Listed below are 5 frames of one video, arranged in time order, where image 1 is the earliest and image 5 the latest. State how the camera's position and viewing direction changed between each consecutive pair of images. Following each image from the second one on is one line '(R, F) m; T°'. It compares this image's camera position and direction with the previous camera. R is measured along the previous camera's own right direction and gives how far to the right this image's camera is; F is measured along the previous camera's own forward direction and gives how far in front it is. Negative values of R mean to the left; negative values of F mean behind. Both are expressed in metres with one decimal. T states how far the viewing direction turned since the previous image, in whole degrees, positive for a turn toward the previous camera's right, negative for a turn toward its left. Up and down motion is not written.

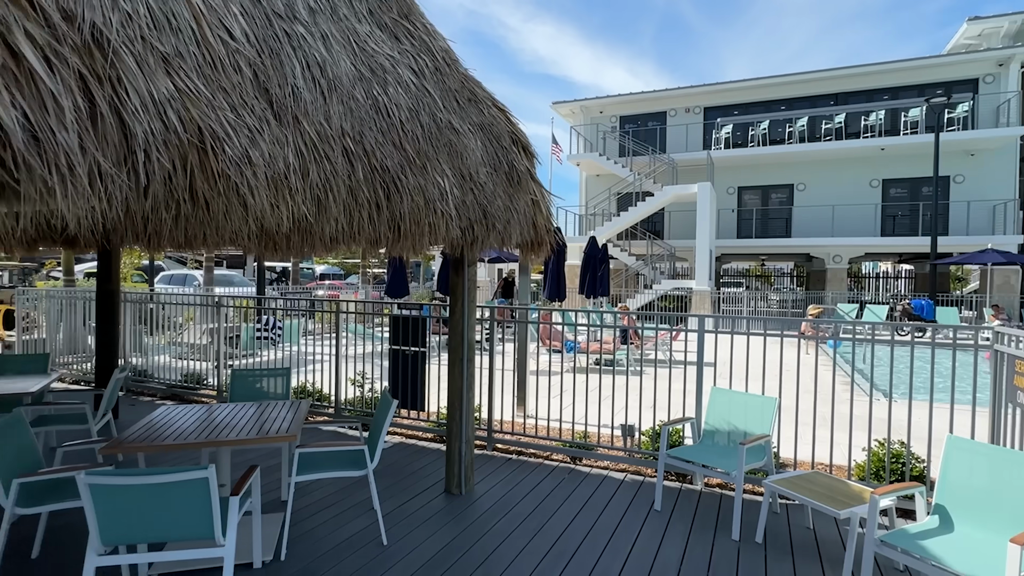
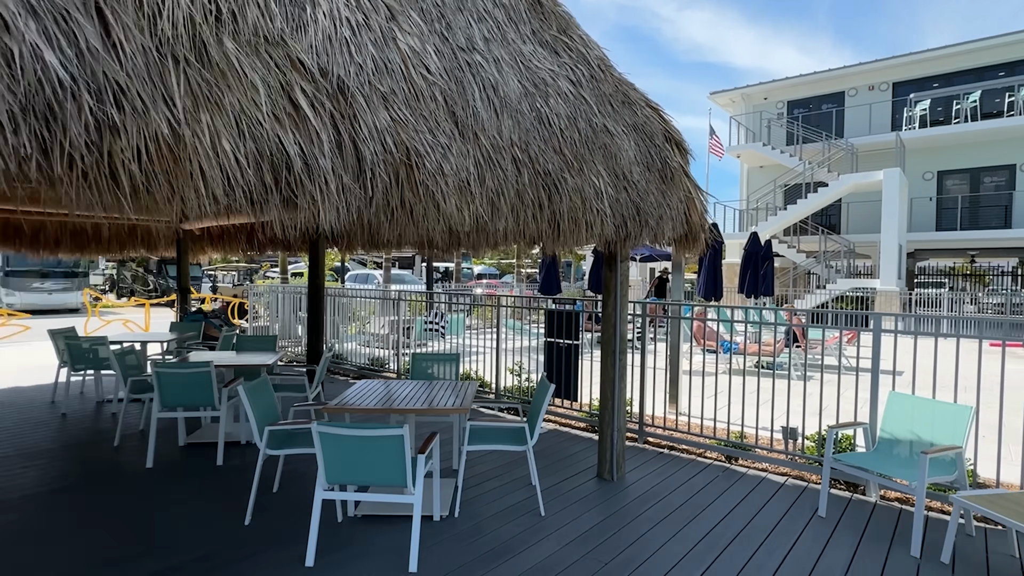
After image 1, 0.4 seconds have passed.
(0.0, -0.3) m; -16°
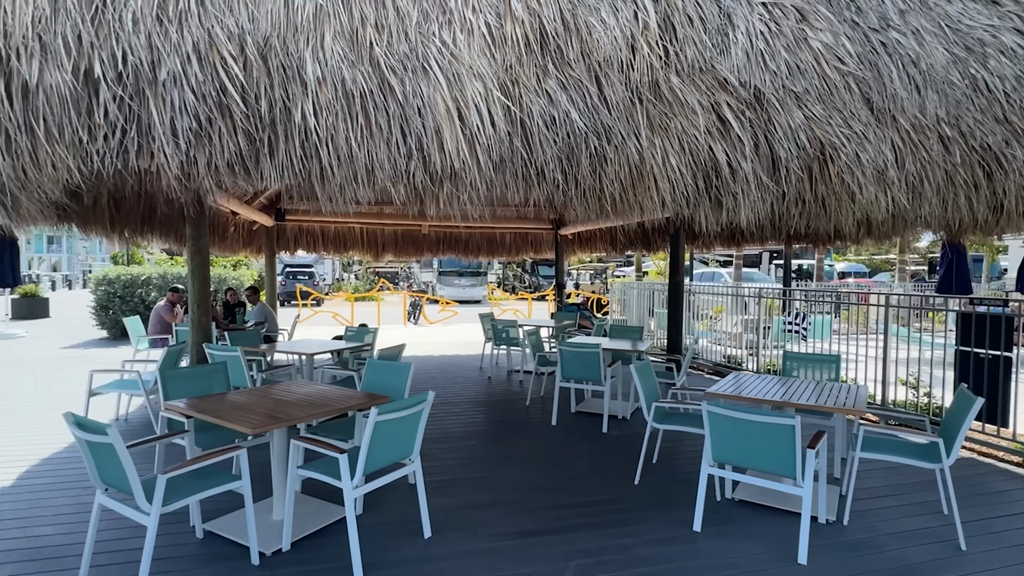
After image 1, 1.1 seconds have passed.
(-0.2, -0.4) m; -34°
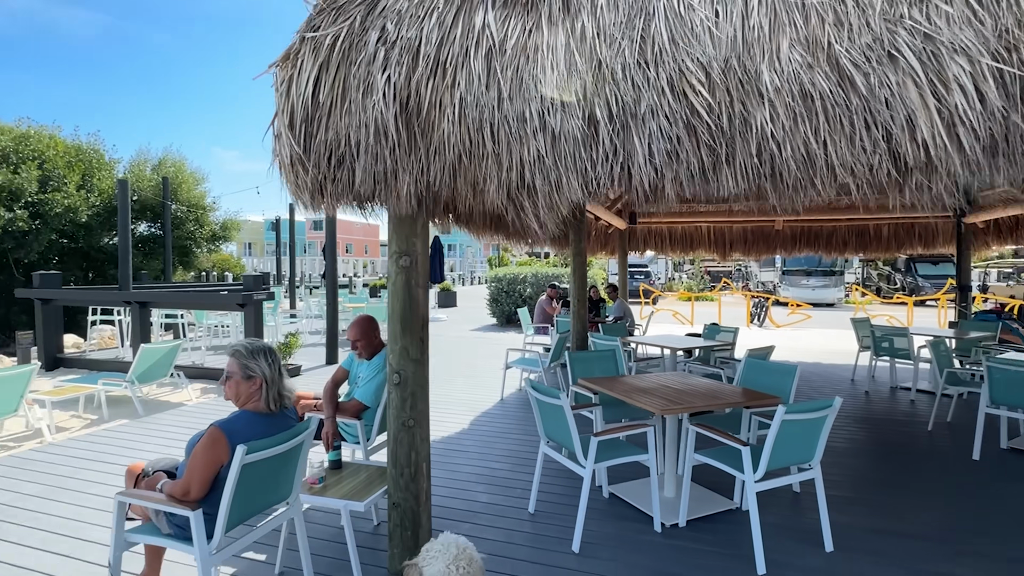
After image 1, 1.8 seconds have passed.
(-0.4, -0.3) m; -33°
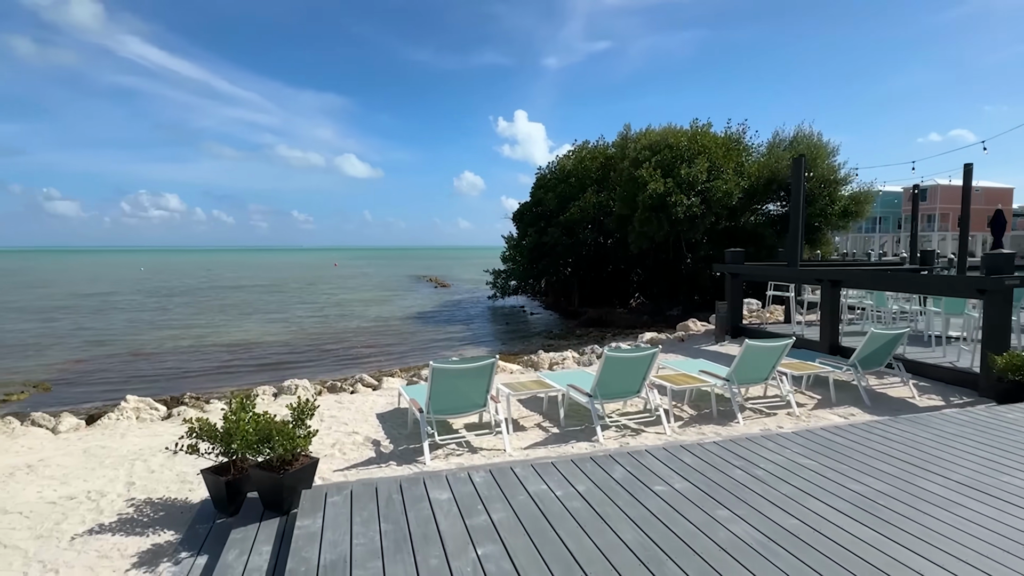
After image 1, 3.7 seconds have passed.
(-2.0, -0.1) m; -55°
